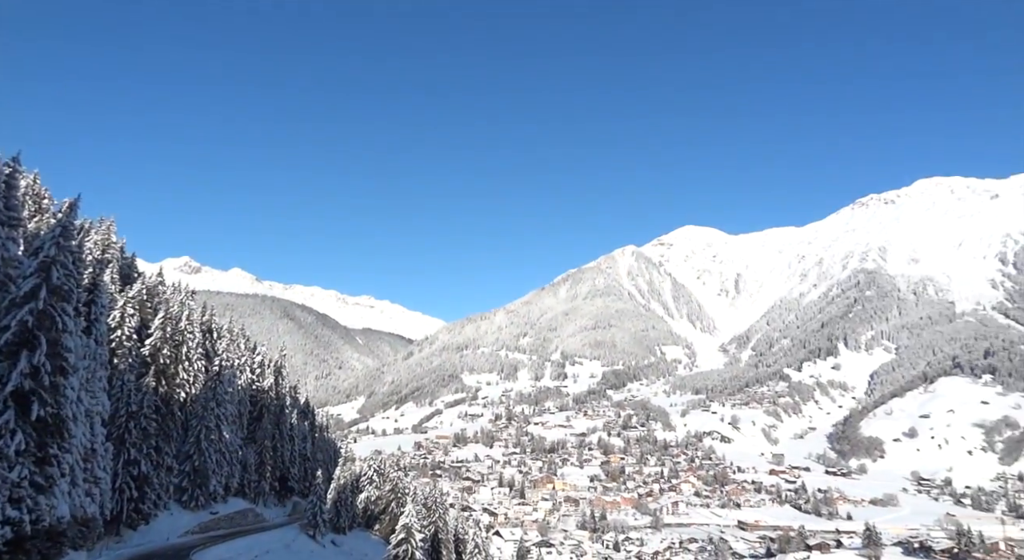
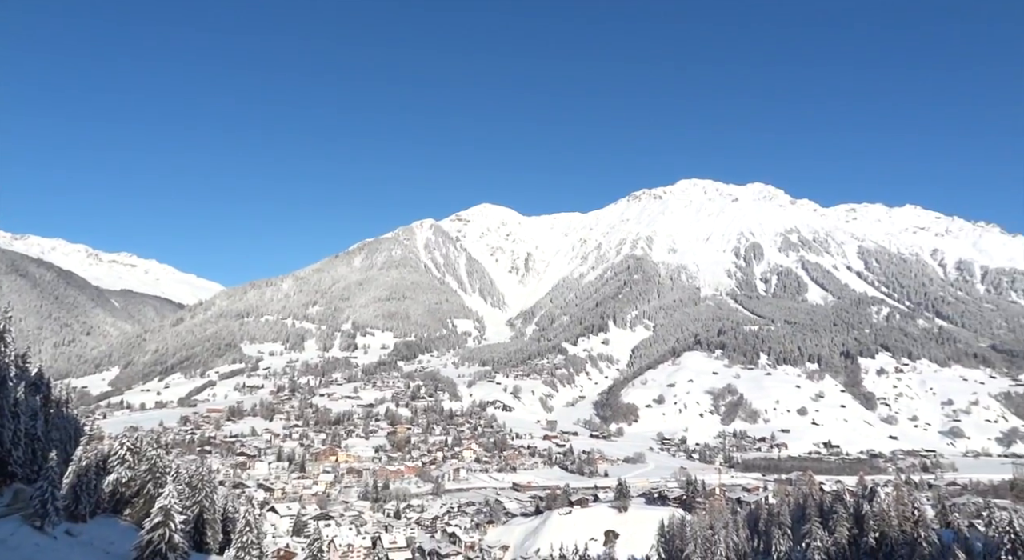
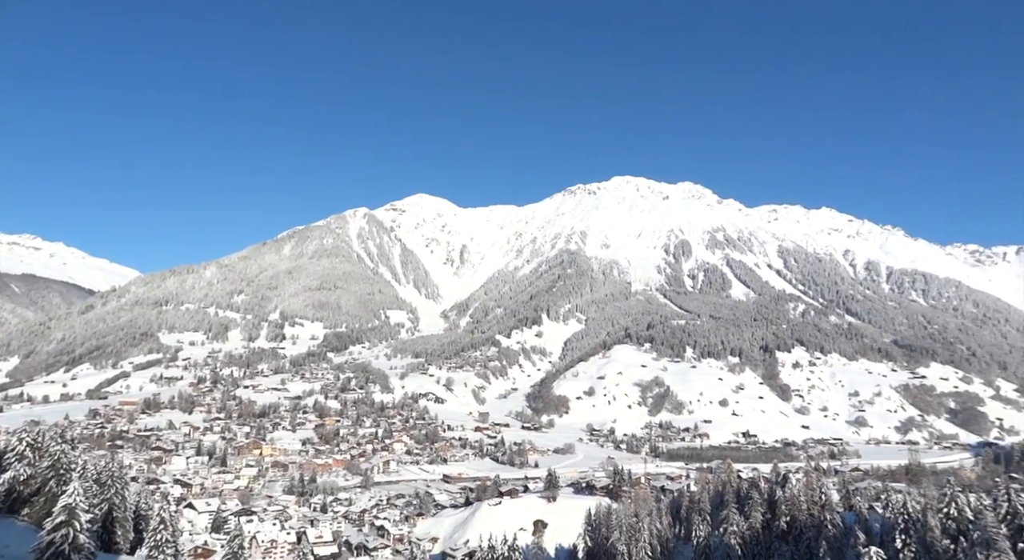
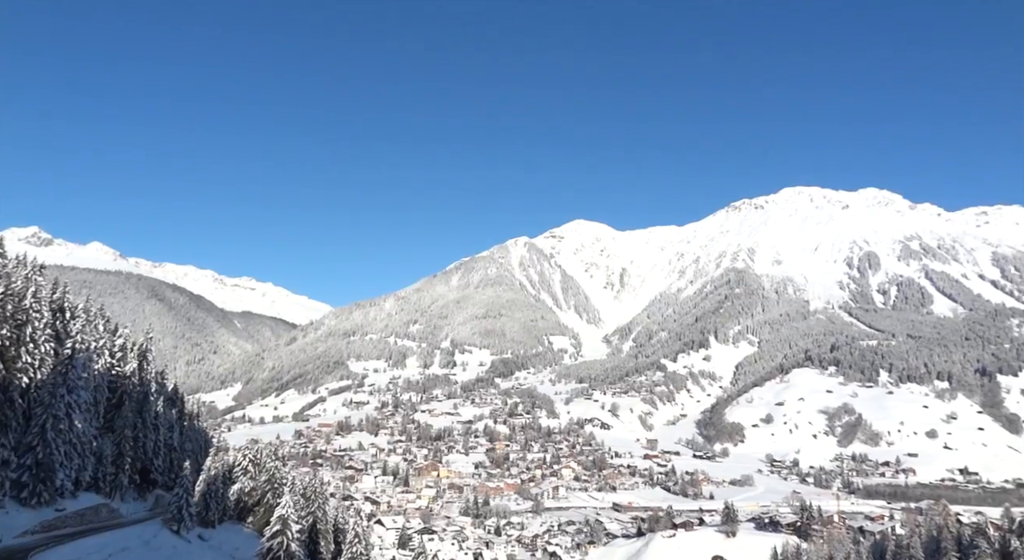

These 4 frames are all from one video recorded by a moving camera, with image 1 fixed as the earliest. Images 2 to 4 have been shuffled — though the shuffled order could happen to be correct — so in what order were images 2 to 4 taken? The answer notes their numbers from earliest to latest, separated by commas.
4, 2, 3
